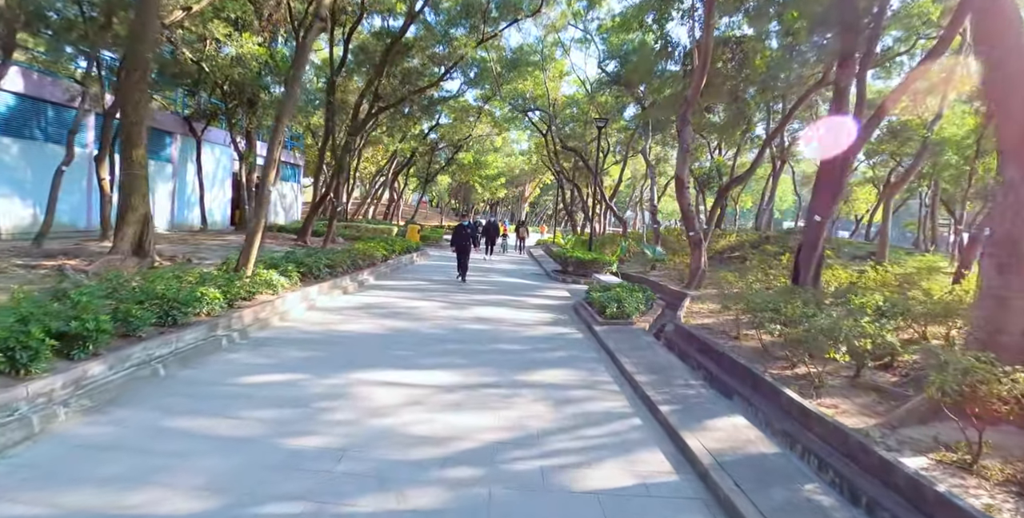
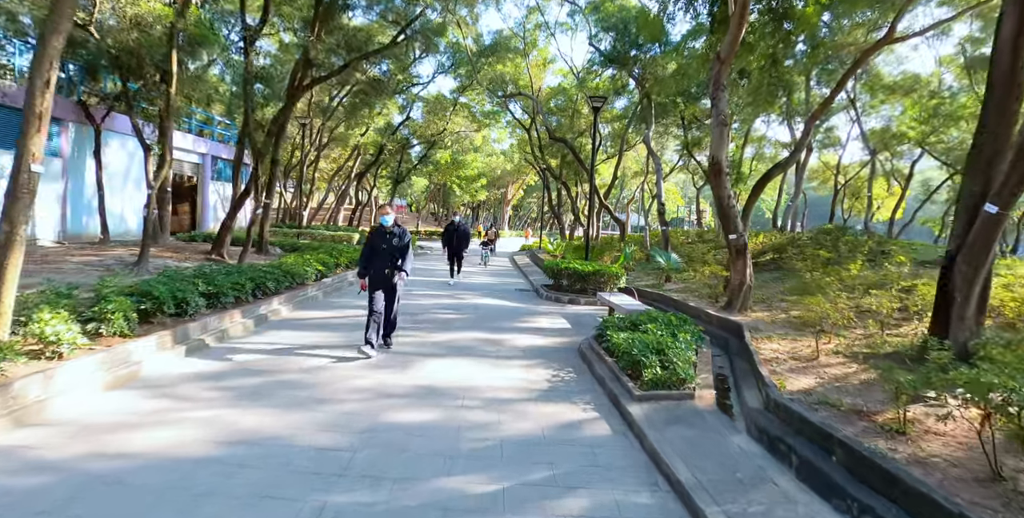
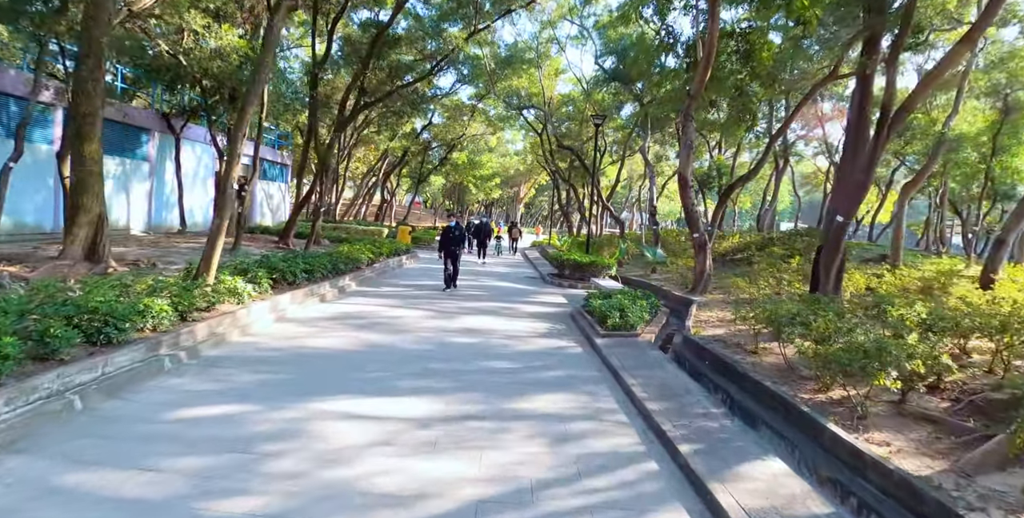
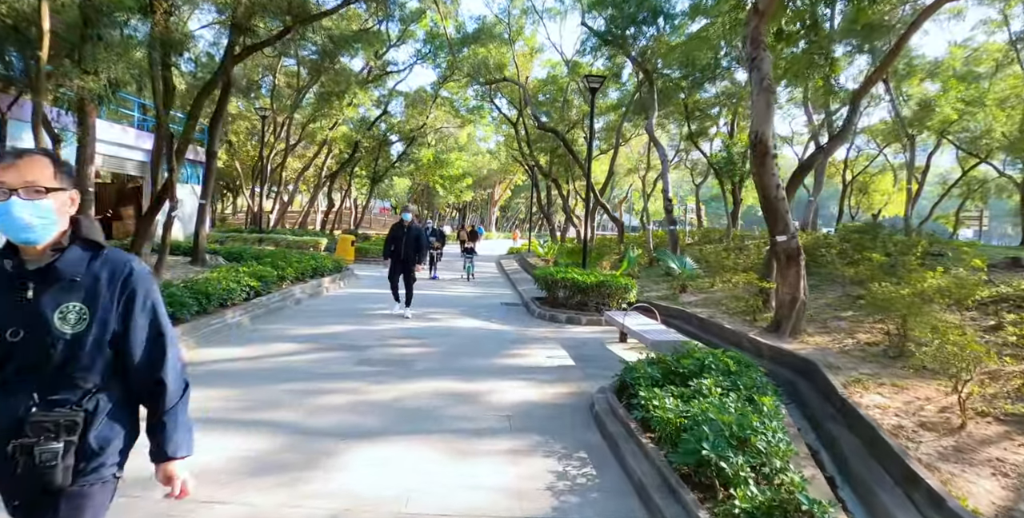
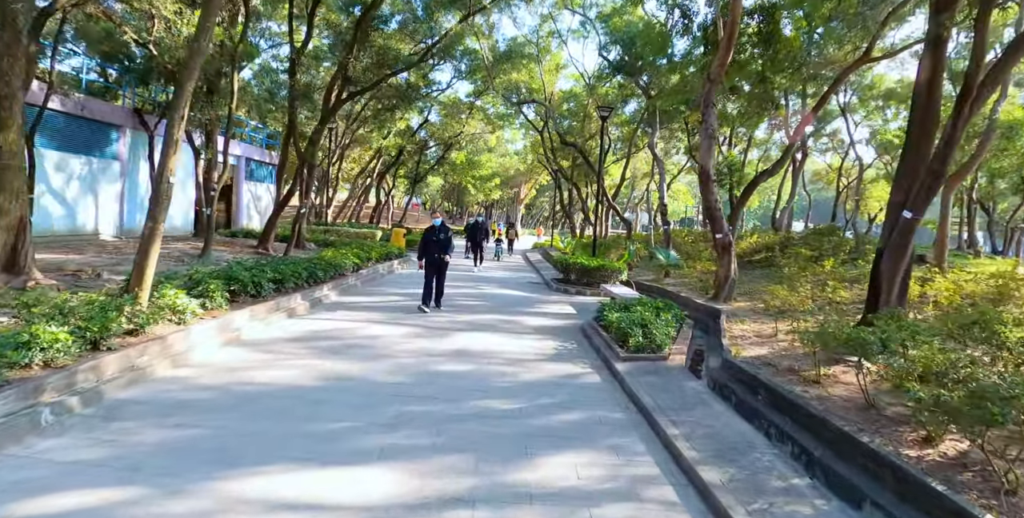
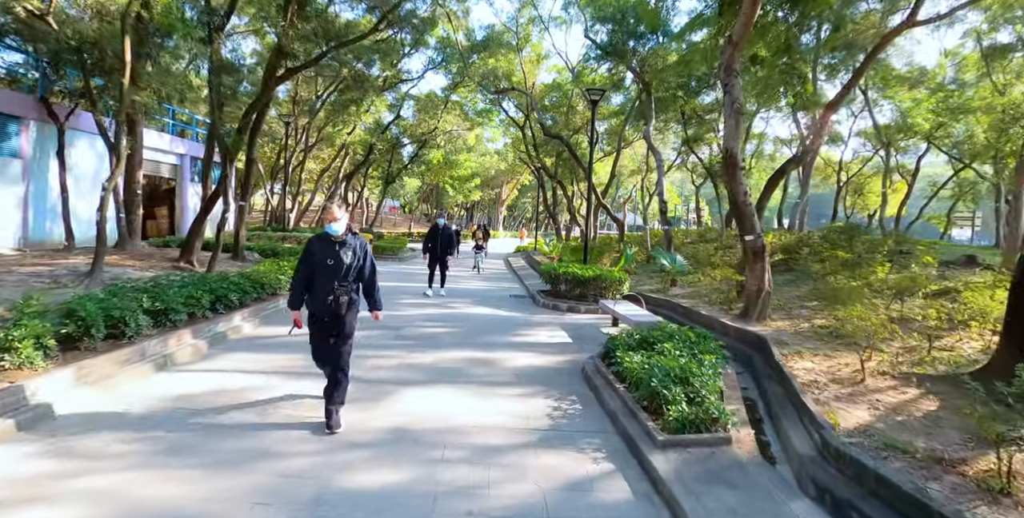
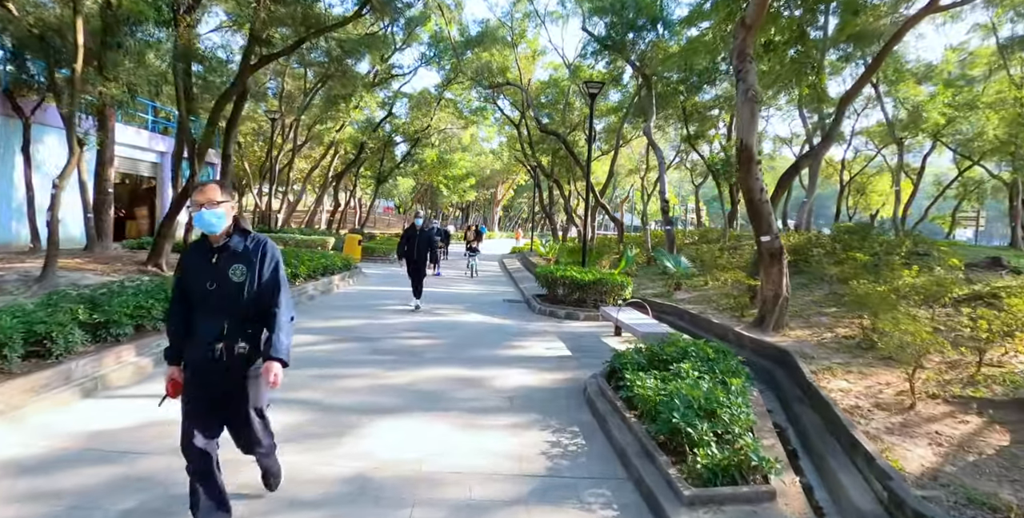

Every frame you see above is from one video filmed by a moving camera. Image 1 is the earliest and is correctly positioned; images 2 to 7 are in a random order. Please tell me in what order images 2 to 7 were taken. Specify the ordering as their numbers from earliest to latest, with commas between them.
3, 5, 2, 6, 7, 4
